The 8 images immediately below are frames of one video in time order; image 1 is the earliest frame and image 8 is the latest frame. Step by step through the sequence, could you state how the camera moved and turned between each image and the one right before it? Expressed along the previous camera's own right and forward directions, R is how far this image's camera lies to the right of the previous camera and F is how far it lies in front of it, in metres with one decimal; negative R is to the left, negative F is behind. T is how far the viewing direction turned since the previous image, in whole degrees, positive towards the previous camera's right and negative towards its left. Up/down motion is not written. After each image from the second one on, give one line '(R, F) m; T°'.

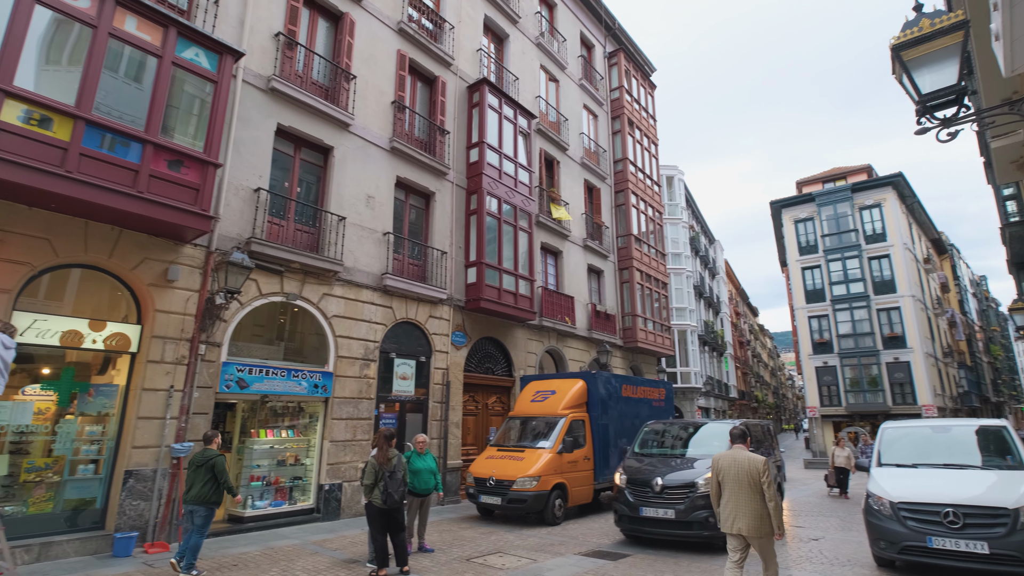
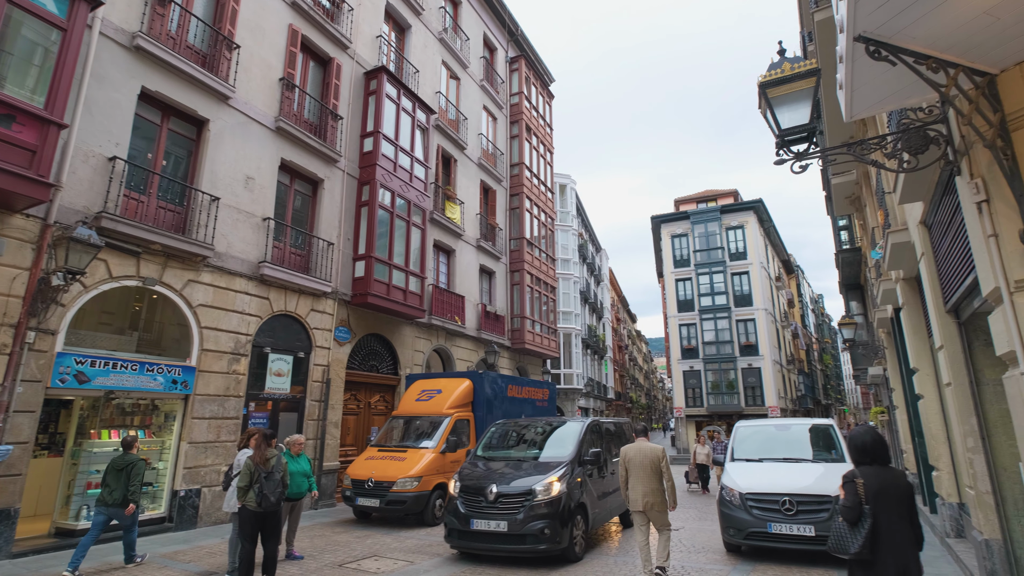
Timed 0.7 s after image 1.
(0.0, +0.1) m; +11°
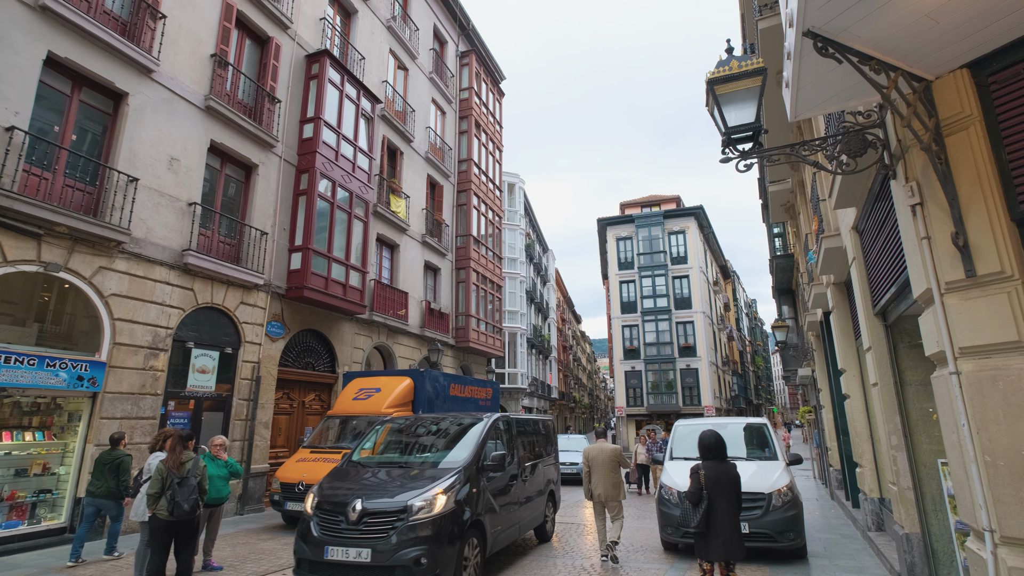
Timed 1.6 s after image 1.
(+0.1, +0.2) m; +6°
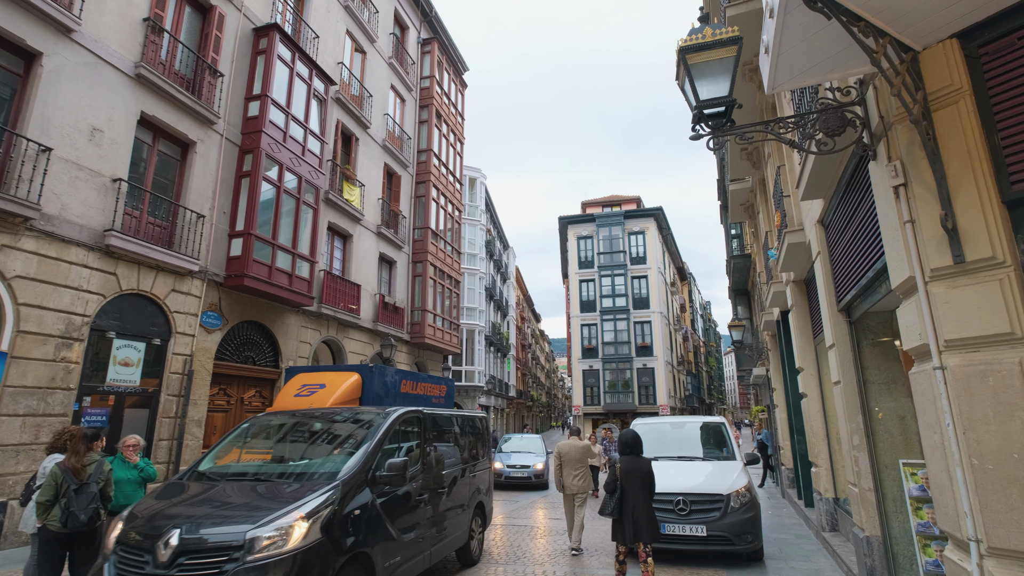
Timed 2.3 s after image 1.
(+0.1, +0.5) m; +4°
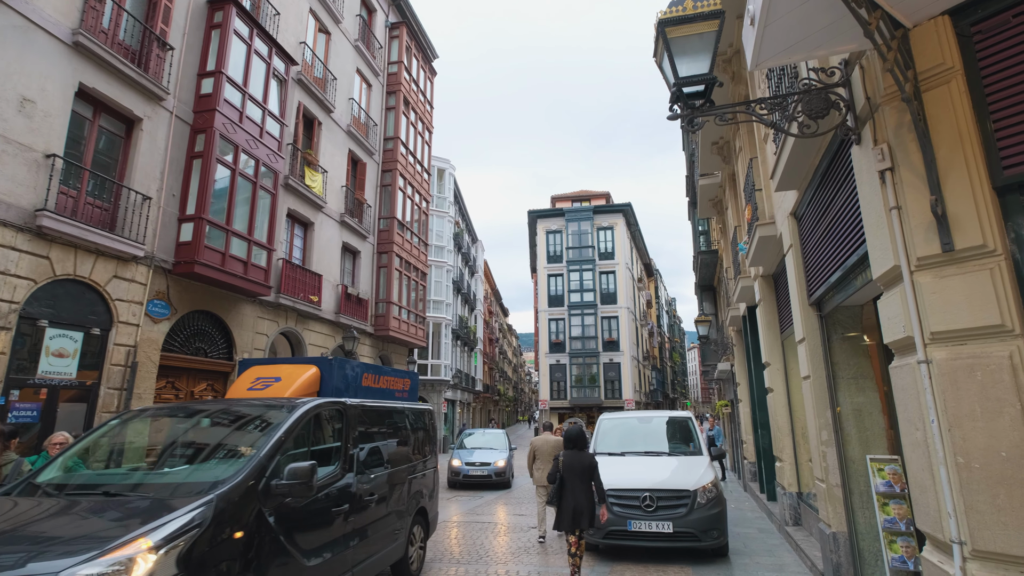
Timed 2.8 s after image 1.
(0.0, +0.3) m; +3°
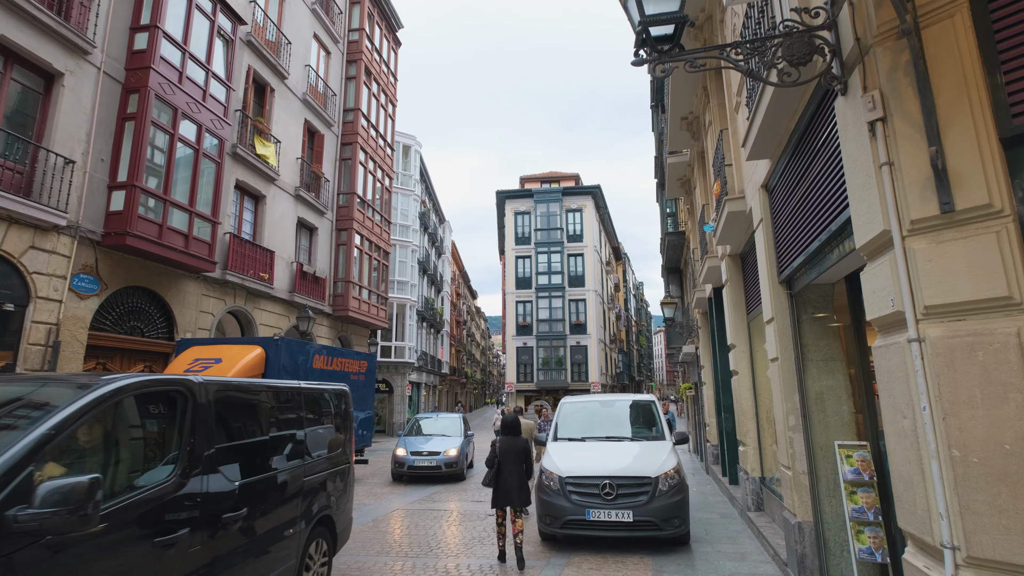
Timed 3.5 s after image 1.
(+0.2, +0.5) m; +3°
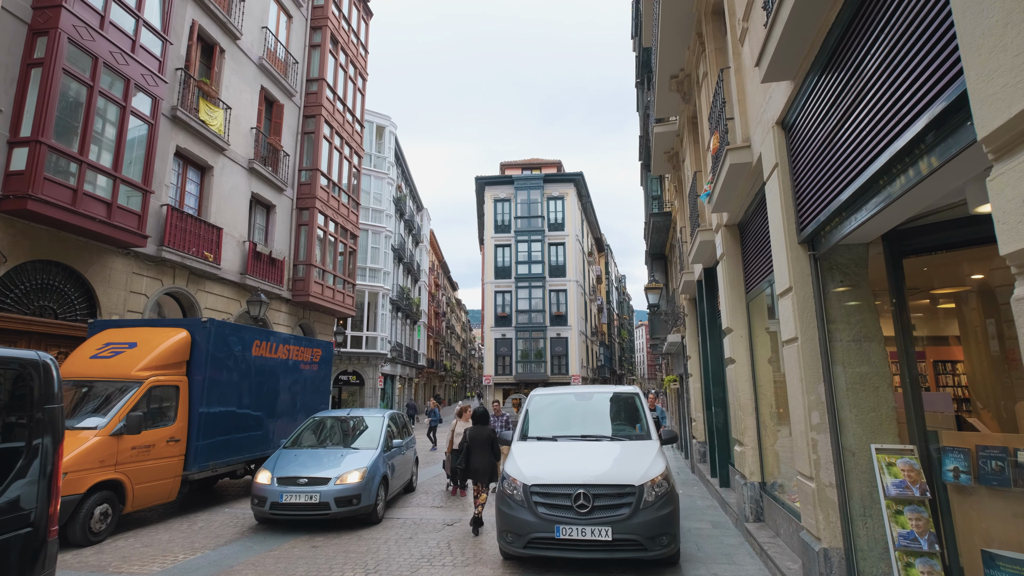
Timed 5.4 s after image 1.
(+0.3, +1.3) m; +2°
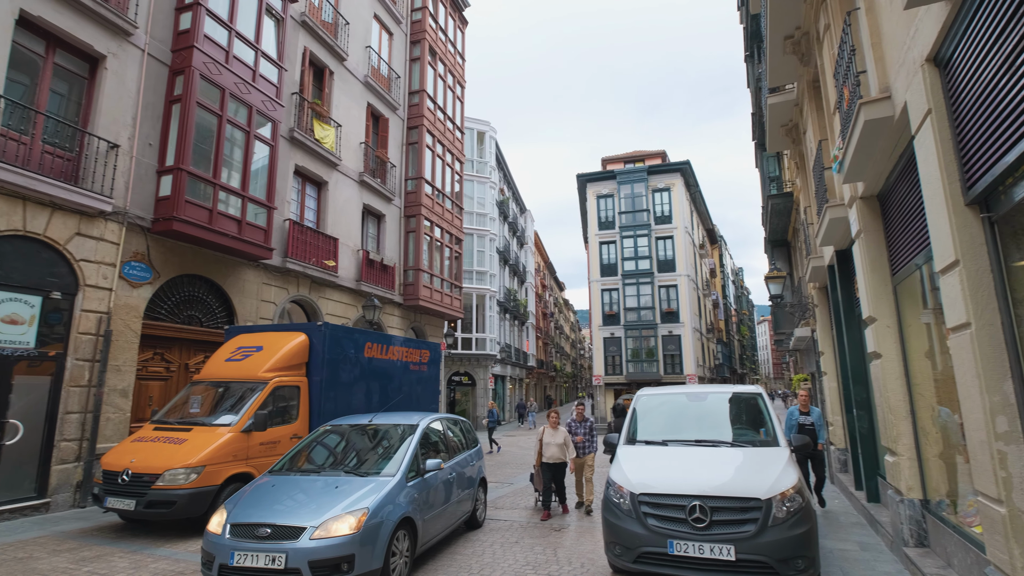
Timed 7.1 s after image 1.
(+0.1, +0.3) m; -11°
